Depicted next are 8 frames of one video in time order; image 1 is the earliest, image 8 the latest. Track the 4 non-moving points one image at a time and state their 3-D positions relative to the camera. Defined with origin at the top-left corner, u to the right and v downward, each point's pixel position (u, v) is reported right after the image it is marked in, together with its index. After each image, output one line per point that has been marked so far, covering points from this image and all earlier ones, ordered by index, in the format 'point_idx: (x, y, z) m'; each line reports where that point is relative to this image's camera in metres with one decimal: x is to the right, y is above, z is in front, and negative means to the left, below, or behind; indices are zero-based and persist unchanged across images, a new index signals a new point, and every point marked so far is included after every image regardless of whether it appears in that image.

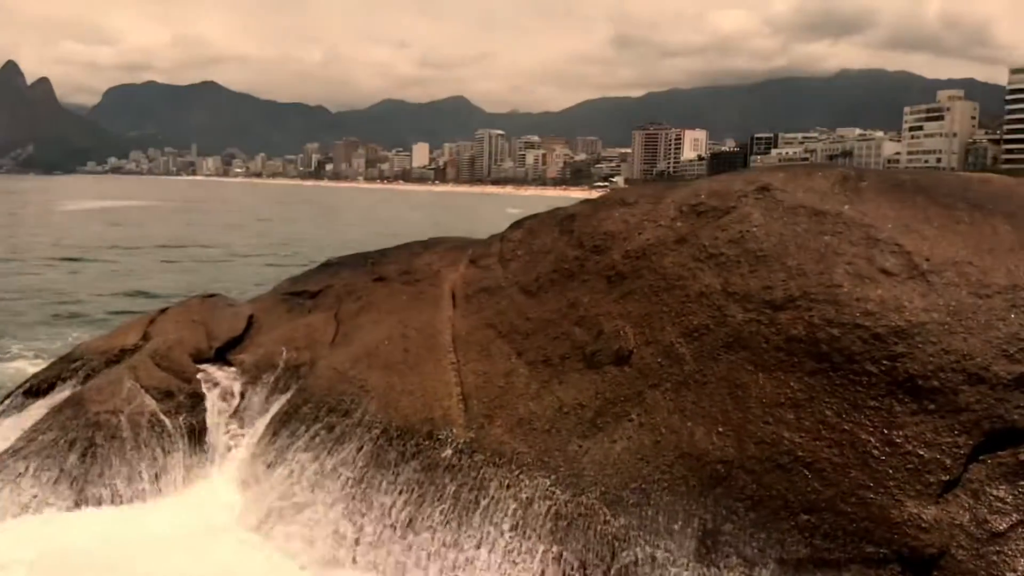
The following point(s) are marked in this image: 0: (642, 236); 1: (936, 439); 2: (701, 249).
0: (+0.6, +0.2, +4.4) m
1: (+1.4, -0.5, +3.1) m
2: (+0.8, +0.2, +4.0) m
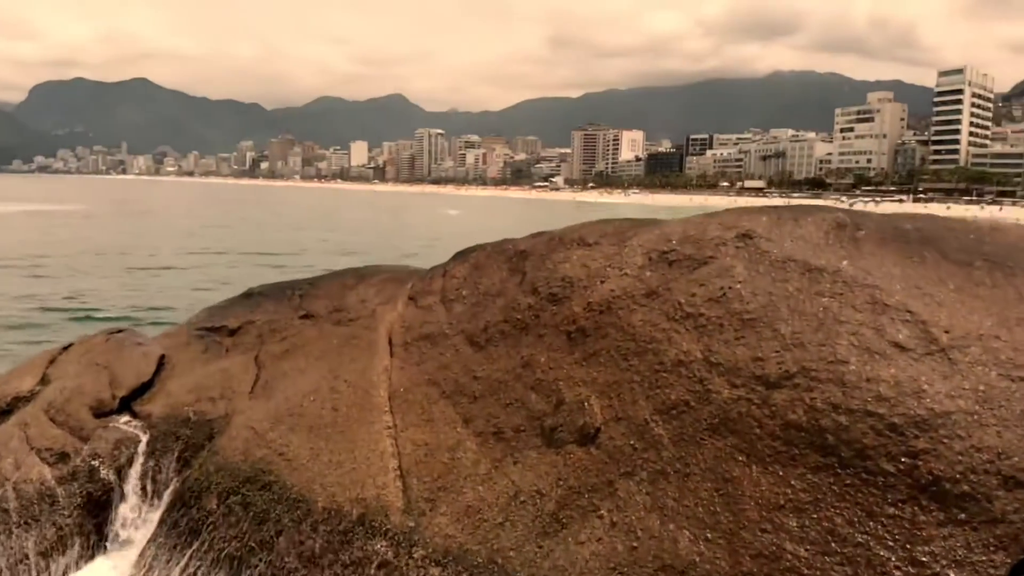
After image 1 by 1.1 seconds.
0: (+0.4, 0.0, +3.8) m
1: (+1.2, -0.7, +2.6) m
2: (+0.6, -0.1, +3.5) m
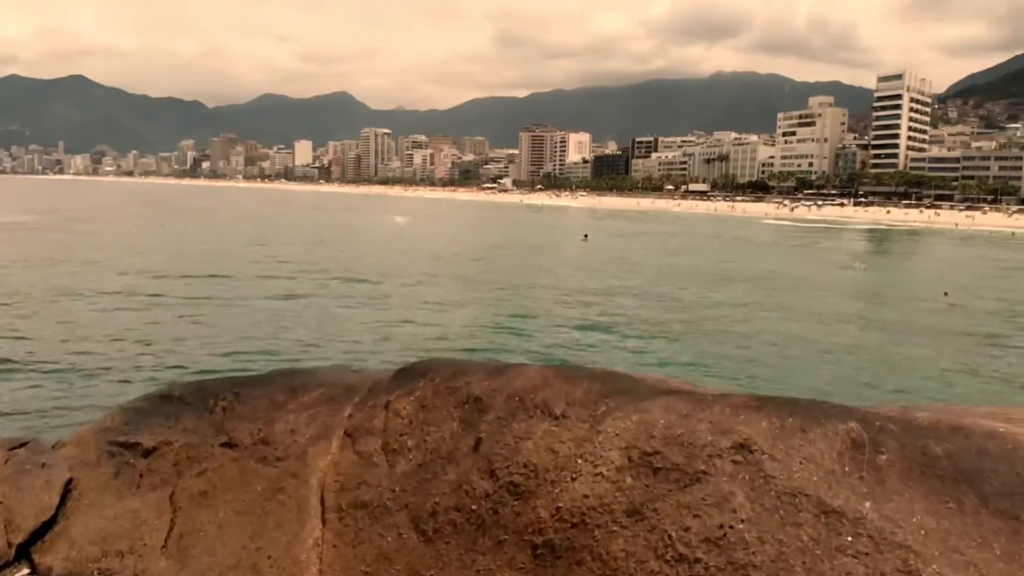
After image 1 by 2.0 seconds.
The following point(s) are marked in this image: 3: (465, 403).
0: (+0.2, -0.7, +3.3) m
1: (+1.2, -1.4, +2.0) m
2: (+0.5, -0.8, +2.9) m
3: (-0.2, -0.6, +4.3) m
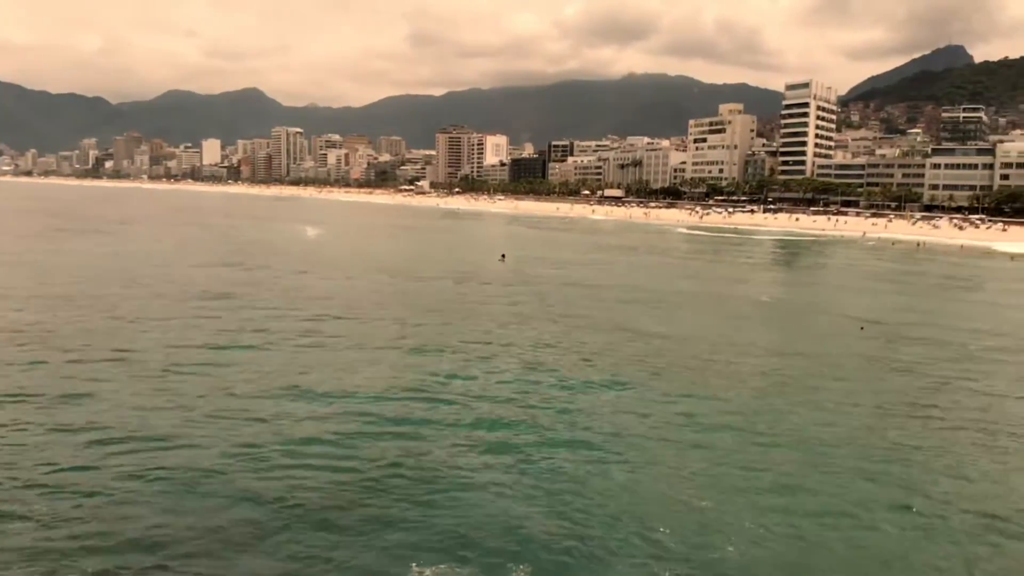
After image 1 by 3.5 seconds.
0: (0.0, -1.9, +2.1) m
1: (+1.1, -2.6, +0.9) m
2: (+0.3, -1.9, +1.8) m
3: (-0.5, -1.7, +3.1) m
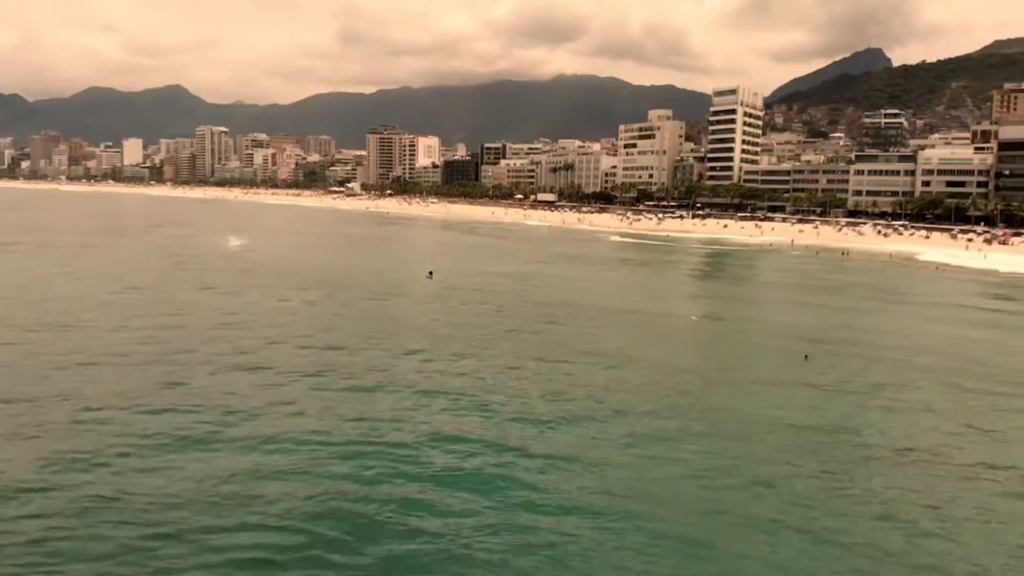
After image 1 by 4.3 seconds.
0: (0.0, -2.8, +1.0) m
1: (+1.1, -3.5, -0.1) m
2: (+0.3, -2.9, +0.7) m
3: (-0.6, -2.7, +1.9) m
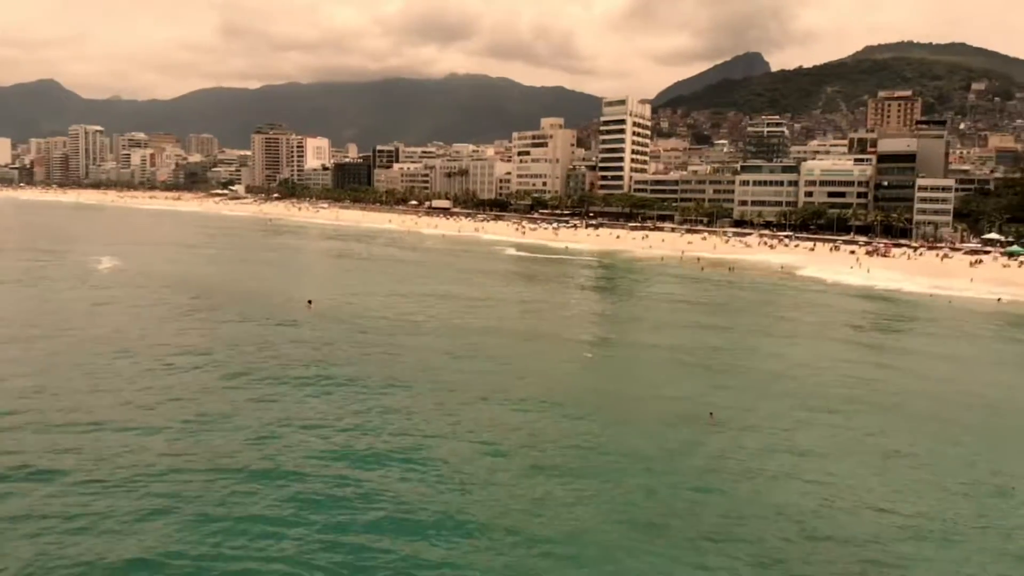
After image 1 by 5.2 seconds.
0: (+0.1, -4.3, -0.6) m
1: (+1.3, -5.0, -1.5) m
2: (+0.4, -4.3, -0.8) m
3: (-0.6, -4.1, +0.3) m
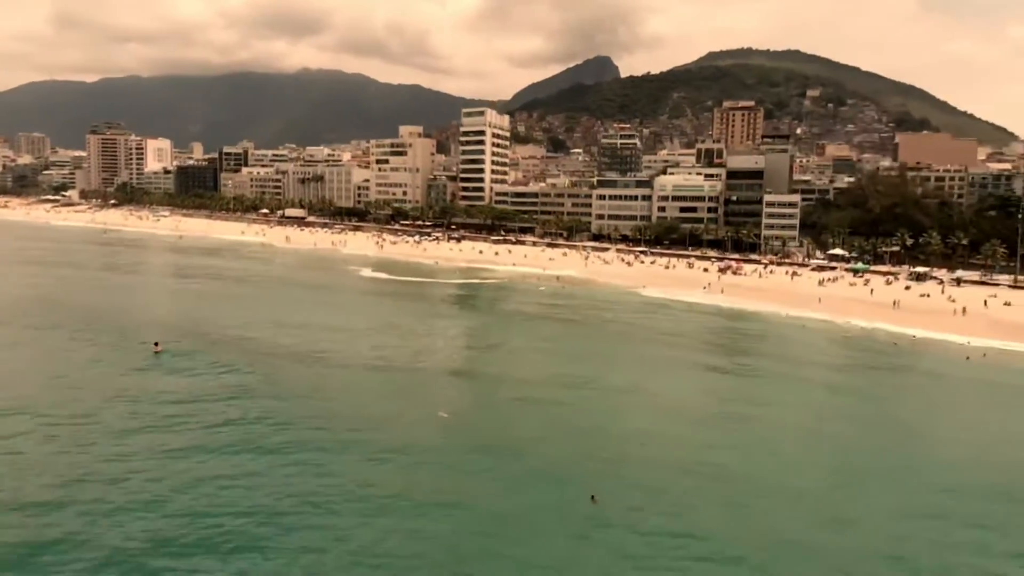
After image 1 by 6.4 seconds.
0: (+0.6, -6.0, -2.5) m
1: (+2.0, -6.7, -3.3) m
2: (+1.0, -6.1, -2.7) m
3: (-0.2, -5.9, -1.8) m
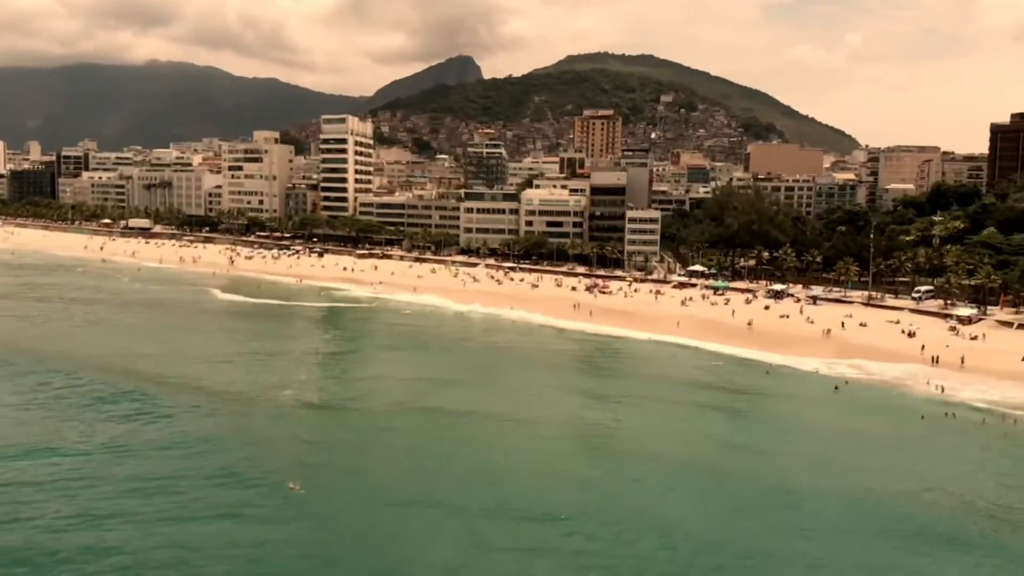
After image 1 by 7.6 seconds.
0: (+1.4, -7.8, -4.4) m
1: (+2.8, -8.5, -4.9) m
2: (+1.8, -7.9, -4.5) m
3: (+0.5, -7.7, -3.7) m
